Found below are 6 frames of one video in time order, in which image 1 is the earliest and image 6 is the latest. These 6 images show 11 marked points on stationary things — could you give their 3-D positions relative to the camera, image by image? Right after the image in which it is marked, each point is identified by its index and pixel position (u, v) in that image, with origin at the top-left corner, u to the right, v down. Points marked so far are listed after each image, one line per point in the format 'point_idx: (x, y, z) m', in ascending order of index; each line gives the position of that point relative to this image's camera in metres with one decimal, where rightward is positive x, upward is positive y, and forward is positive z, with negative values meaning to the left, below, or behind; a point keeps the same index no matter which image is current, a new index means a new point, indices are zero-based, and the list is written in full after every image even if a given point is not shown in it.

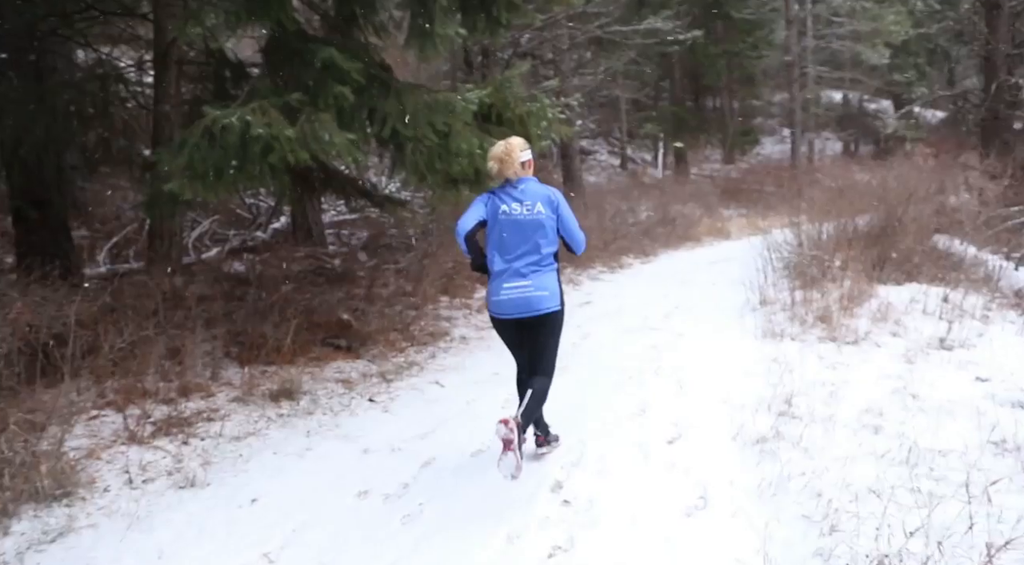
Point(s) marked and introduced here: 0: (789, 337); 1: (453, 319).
0: (+2.8, -0.5, +8.1) m
1: (-0.7, -0.5, +10.2) m
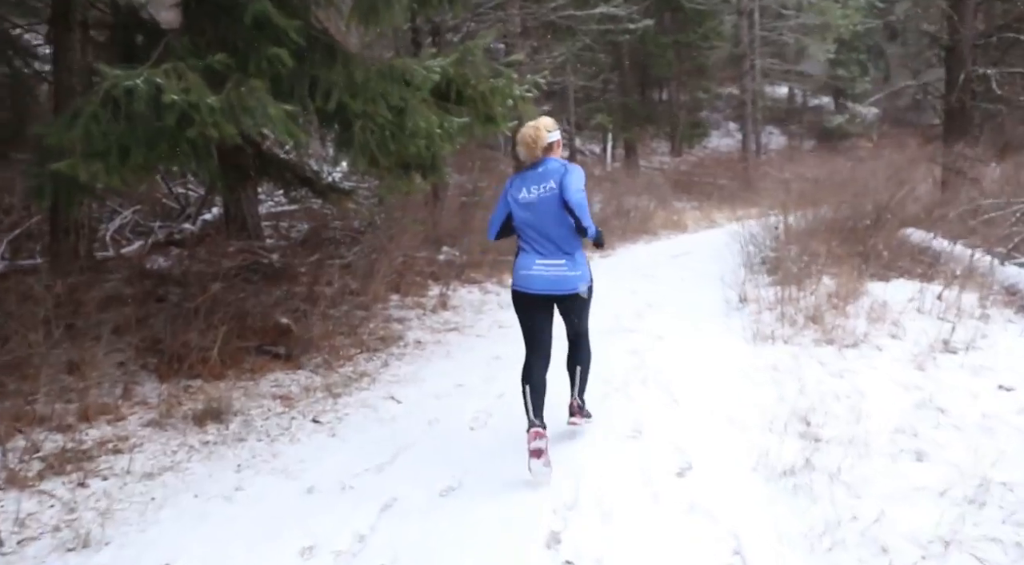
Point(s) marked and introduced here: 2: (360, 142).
0: (+2.5, -0.5, +7.4) m
1: (-1.2, -0.4, +9.2) m
2: (-1.2, +1.1, +6.6) m
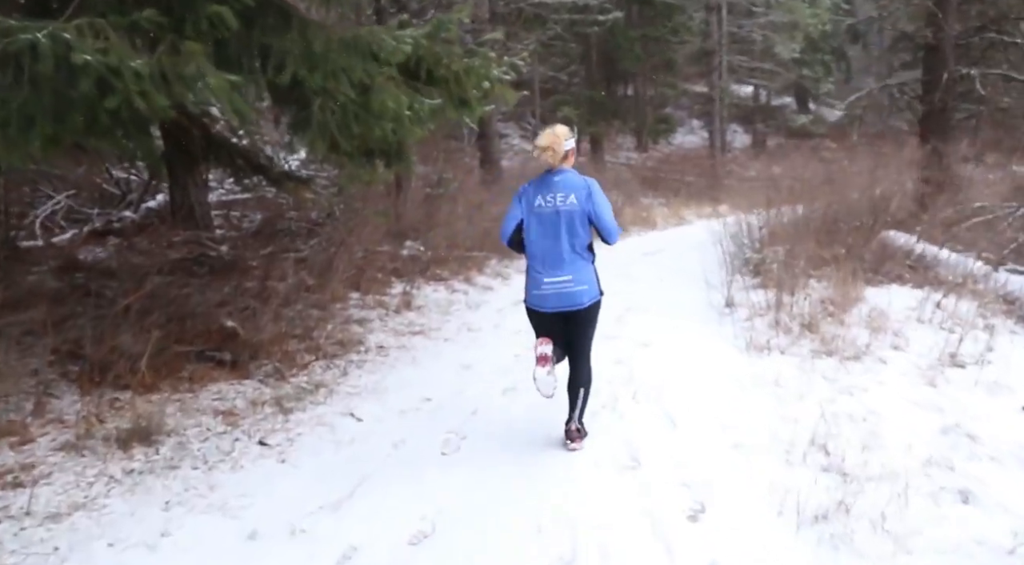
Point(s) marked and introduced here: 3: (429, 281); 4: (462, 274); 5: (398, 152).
0: (+2.2, -0.6, +6.8) m
1: (-1.5, -0.4, +8.4) m
2: (-1.4, +1.1, +5.8) m
3: (-1.1, 0.0, +10.8) m
4: (-0.7, +0.1, +11.3) m
5: (-1.1, +1.2, +7.8) m
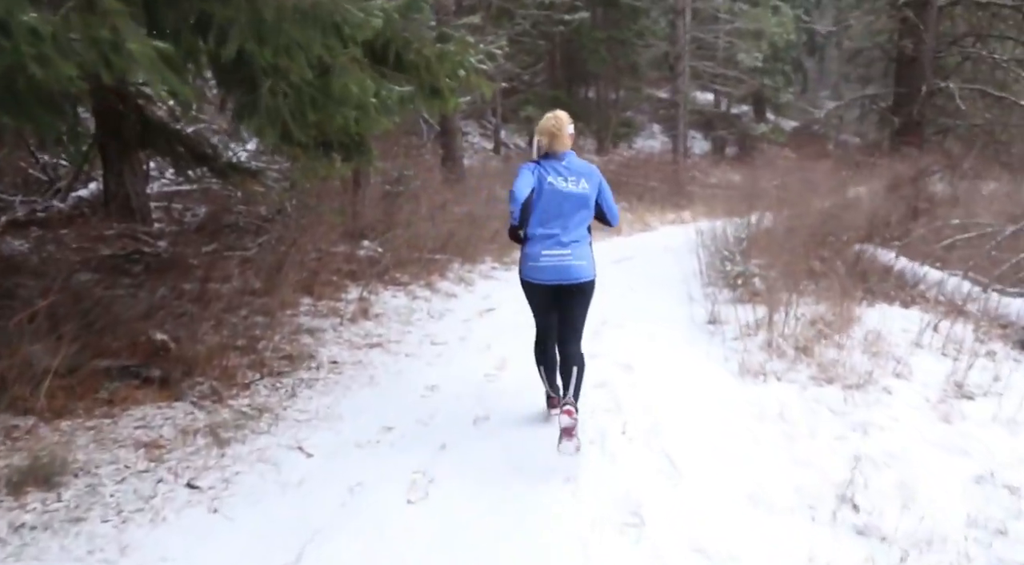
0: (+2.0, -0.7, +6.2) m
1: (-1.8, -0.5, +7.6) m
2: (-1.5, +1.1, +5.0) m
3: (-1.5, 0.0, +10.0) m
4: (-1.2, +0.1, +10.6) m
5: (-1.3, +1.2, +7.0) m
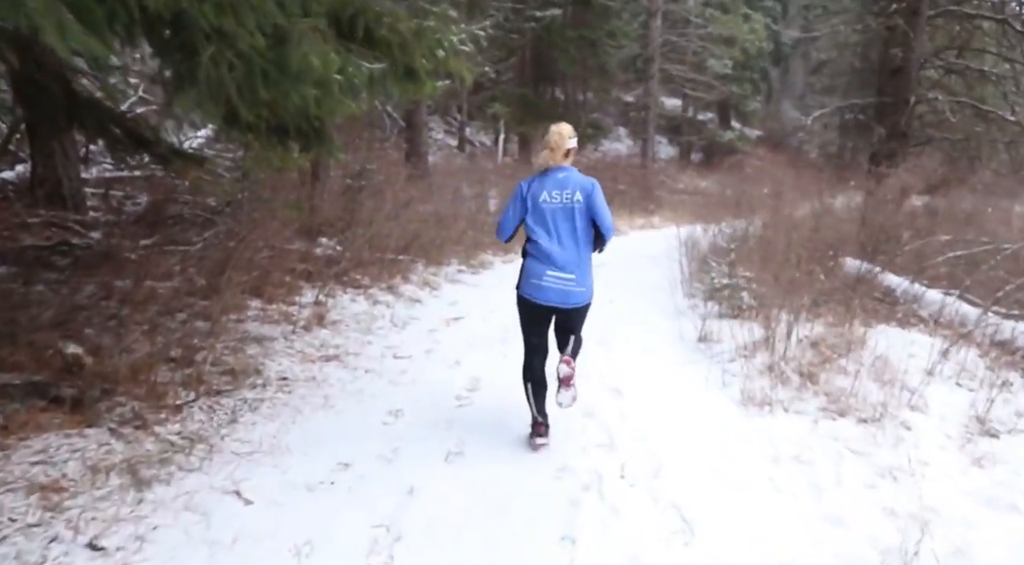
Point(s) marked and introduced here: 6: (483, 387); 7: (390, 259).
0: (+1.8, -0.9, +5.6) m
1: (-2.0, -0.5, +6.7) m
2: (-1.5, +1.0, +4.2) m
3: (-1.9, -0.1, +9.2) m
4: (-1.5, 0.0, +9.7) m
5: (-1.5, +1.1, +6.2) m
6: (-0.2, -0.8, +5.9) m
7: (-1.5, +0.3, +10.2) m
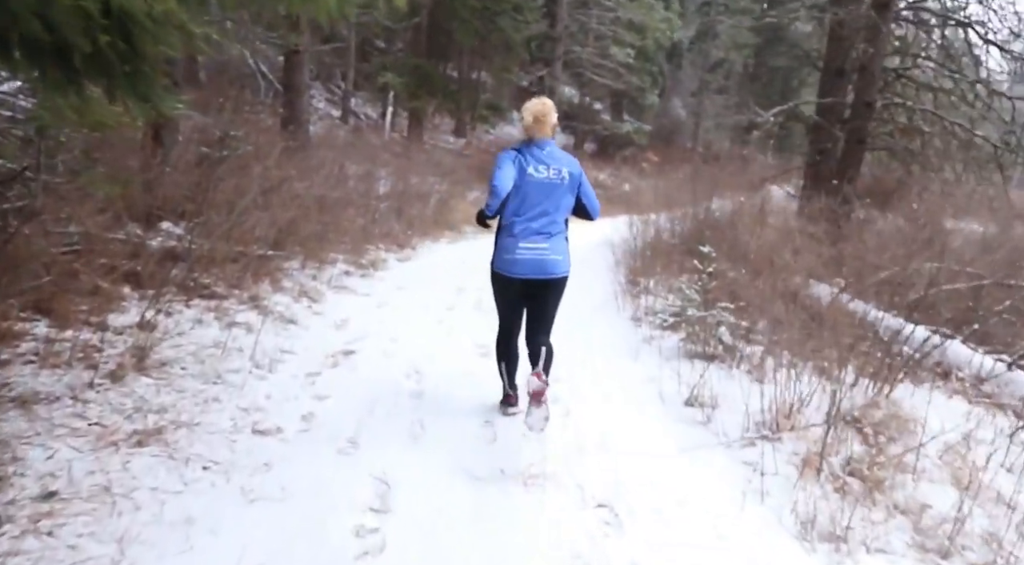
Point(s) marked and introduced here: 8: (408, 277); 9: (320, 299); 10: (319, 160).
0: (+1.6, -1.2, +3.6) m
1: (-2.4, -0.6, +4.2) m
2: (-1.5, +0.8, +1.7) m
3: (-2.6, -0.1, +6.6) m
4: (-2.3, -0.1, +7.2) m
5: (-1.7, +1.0, +3.7) m
6: (-0.5, -1.0, +3.7) m
7: (-2.4, +0.2, +7.7) m
8: (-1.2, 0.0, +9.1) m
9: (-1.8, -0.2, +7.5) m
10: (-2.8, +1.8, +12.0) m
